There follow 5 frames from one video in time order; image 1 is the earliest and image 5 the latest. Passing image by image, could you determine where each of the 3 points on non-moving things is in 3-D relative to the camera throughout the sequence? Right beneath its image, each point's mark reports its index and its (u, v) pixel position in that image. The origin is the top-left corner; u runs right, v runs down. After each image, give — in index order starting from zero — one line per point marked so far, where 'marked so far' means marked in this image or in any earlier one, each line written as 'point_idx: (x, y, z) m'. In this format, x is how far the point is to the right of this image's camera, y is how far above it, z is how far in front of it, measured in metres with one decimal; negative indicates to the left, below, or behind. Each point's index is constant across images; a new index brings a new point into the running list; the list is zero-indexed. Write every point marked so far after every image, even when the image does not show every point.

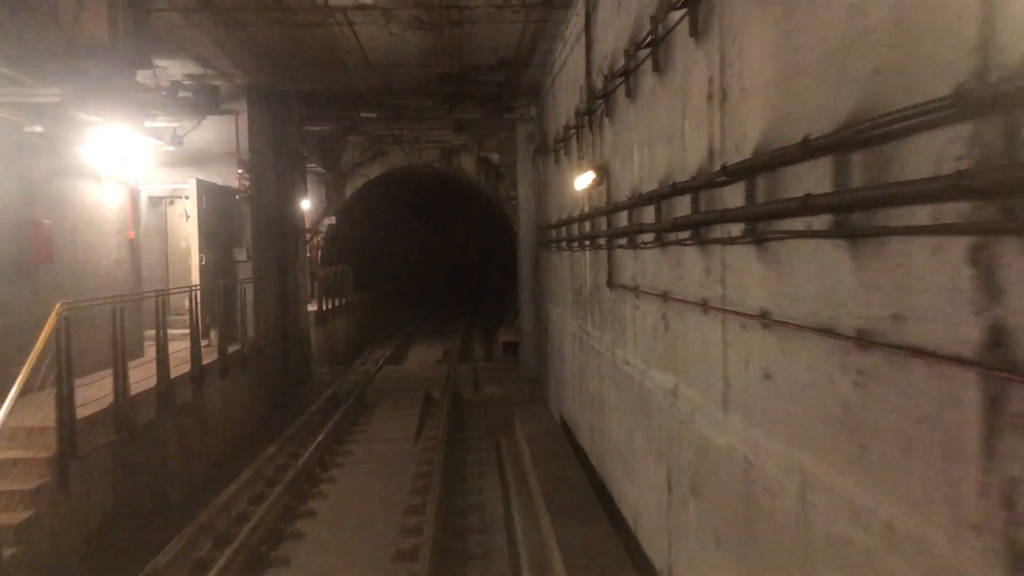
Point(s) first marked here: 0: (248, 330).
0: (-3.3, -0.5, +10.6) m
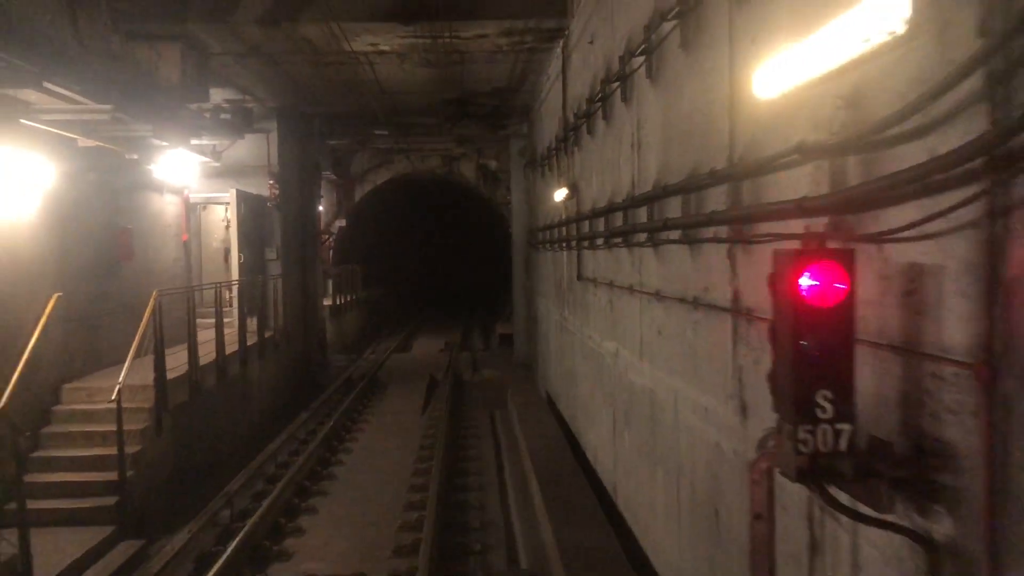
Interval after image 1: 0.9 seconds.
0: (-3.4, -0.4, +12.3) m
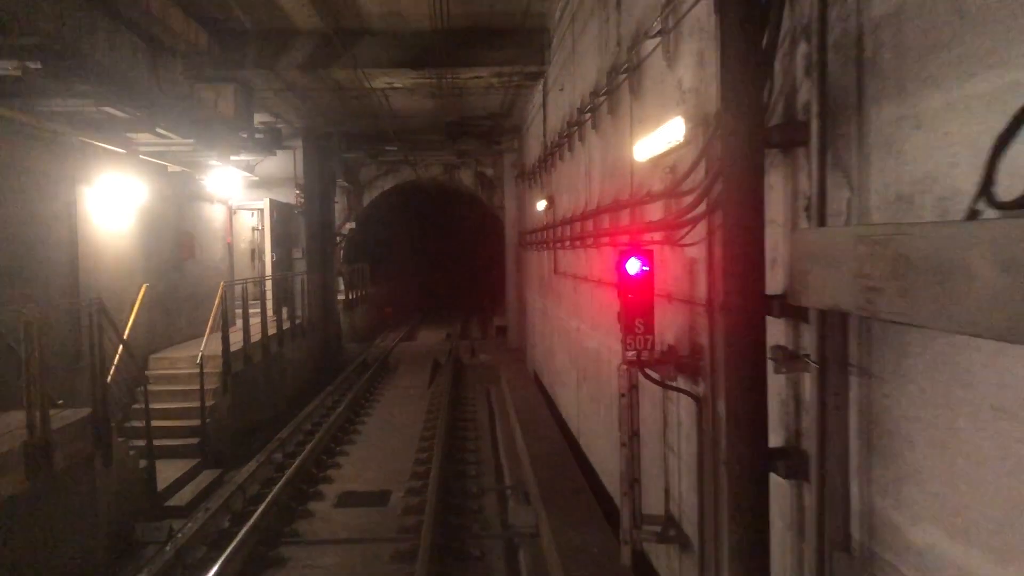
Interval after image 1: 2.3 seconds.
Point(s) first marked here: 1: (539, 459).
0: (-3.6, -0.4, +14.3) m
1: (+0.3, -1.6, +7.8) m
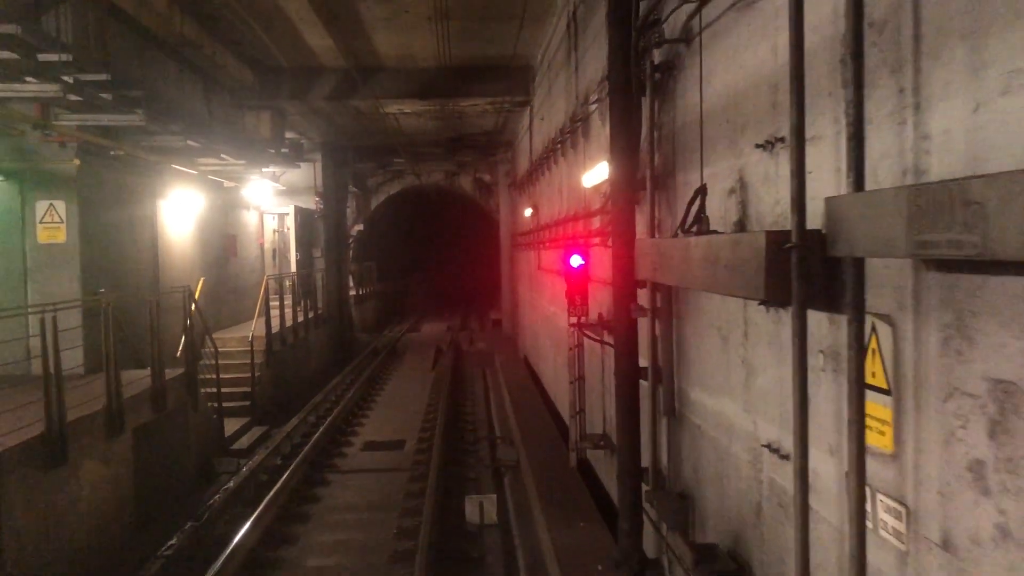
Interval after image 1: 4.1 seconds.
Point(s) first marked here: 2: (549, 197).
0: (-3.7, -0.3, +16.3) m
1: (+0.1, -1.5, +9.8) m
2: (+0.4, +1.1, +10.5) m
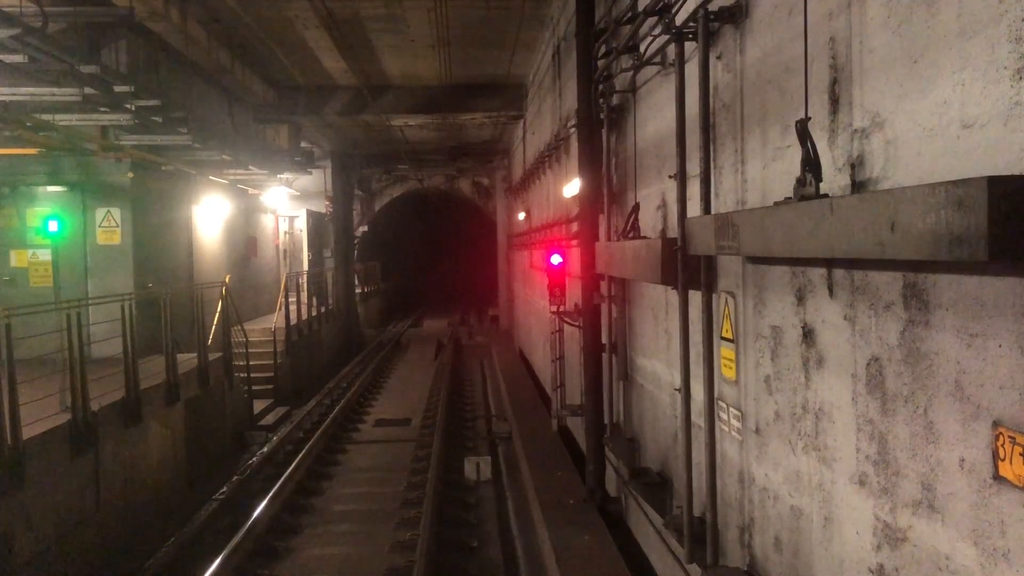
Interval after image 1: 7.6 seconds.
0: (-3.8, -0.2, +17.6) m
1: (+0.1, -1.5, +11.1) m
2: (+0.4, +1.2, +11.8) m
